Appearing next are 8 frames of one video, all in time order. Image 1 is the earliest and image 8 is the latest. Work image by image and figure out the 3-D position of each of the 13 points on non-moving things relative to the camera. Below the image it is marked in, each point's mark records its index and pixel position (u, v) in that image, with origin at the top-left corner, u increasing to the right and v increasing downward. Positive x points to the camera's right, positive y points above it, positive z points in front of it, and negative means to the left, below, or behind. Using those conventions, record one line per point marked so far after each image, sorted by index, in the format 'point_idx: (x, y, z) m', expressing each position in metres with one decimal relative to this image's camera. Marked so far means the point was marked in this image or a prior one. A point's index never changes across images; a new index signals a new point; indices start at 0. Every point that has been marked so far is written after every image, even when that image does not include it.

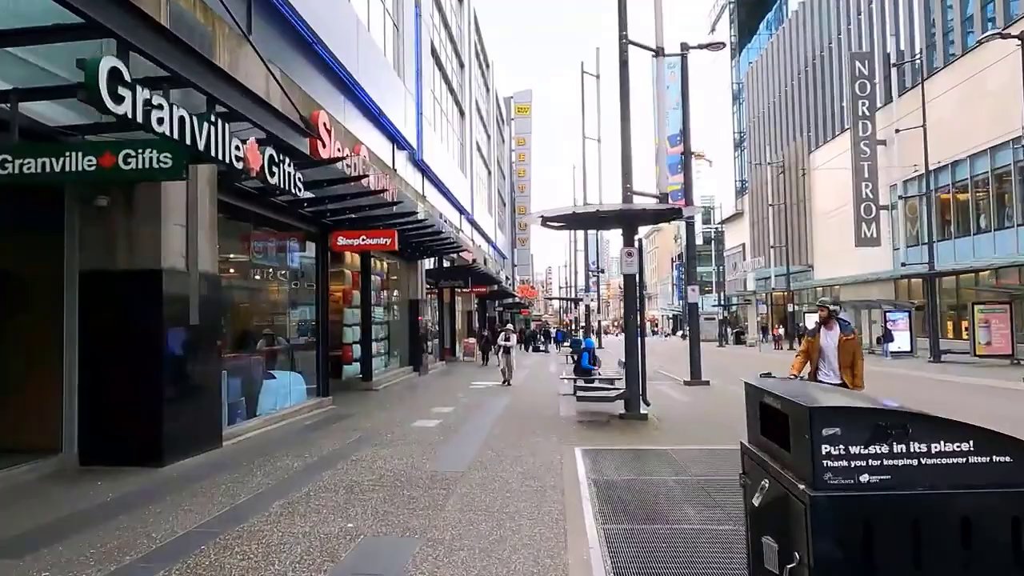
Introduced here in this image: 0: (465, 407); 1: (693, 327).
0: (-1.0, -2.5, +14.0) m
1: (+5.4, -1.1, +20.0) m
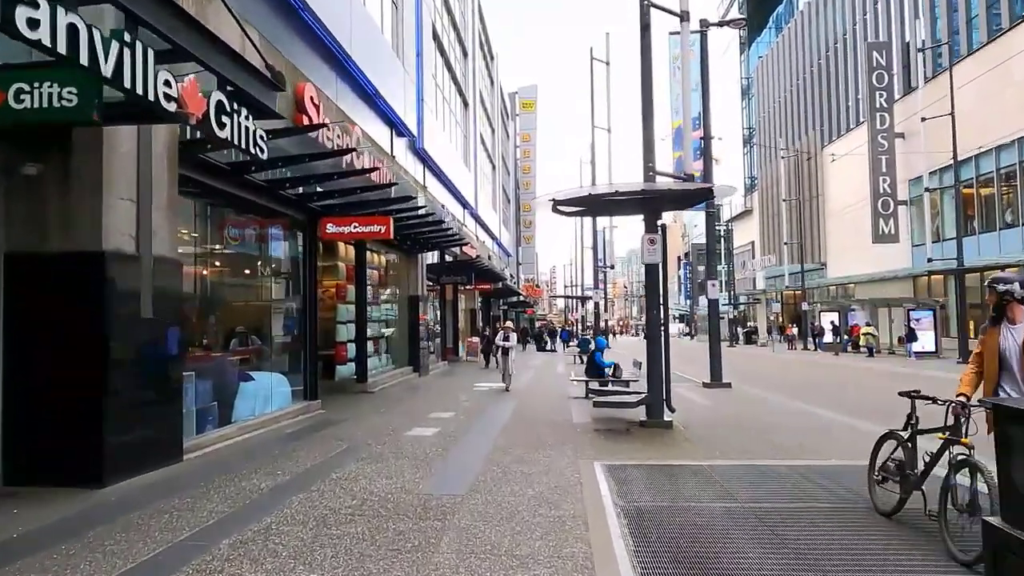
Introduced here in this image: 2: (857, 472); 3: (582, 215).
0: (-0.8, -2.3, +12.7) m
1: (+5.5, -1.0, +18.6) m
2: (+4.3, -2.3, +8.3) m
3: (+1.3, +1.4, +12.5) m
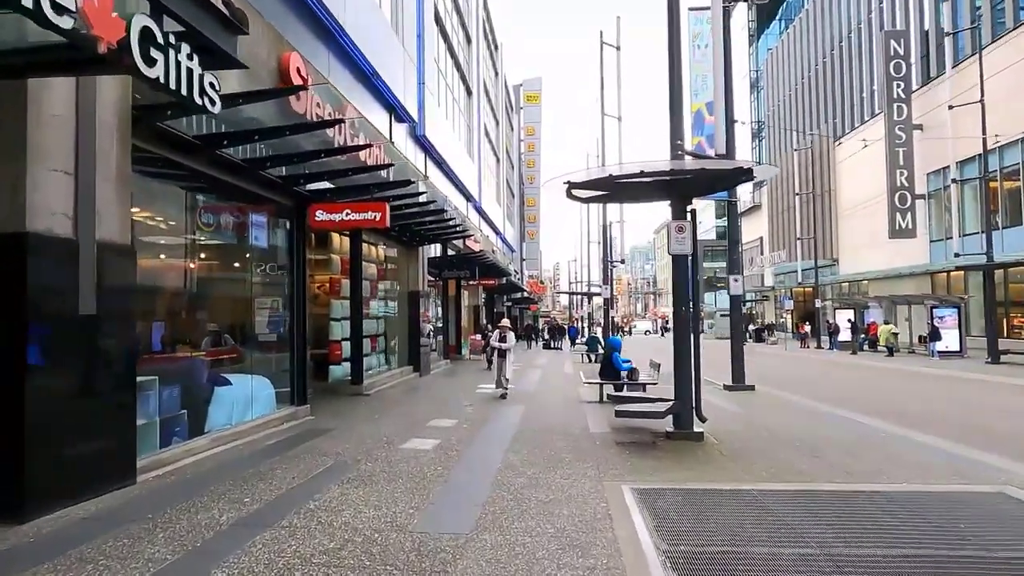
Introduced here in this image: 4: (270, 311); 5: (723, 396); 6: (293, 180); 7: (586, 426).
0: (-0.7, -2.2, +11.4) m
1: (+5.7, -0.8, +17.3) m
2: (+4.4, -2.2, +7.1) m
3: (+1.4, +1.5, +11.2) m
4: (-4.3, -0.4, +12.0) m
5: (+5.2, -2.7, +16.8) m
6: (-3.7, +1.8, +11.1) m
7: (+1.2, -2.2, +10.9) m
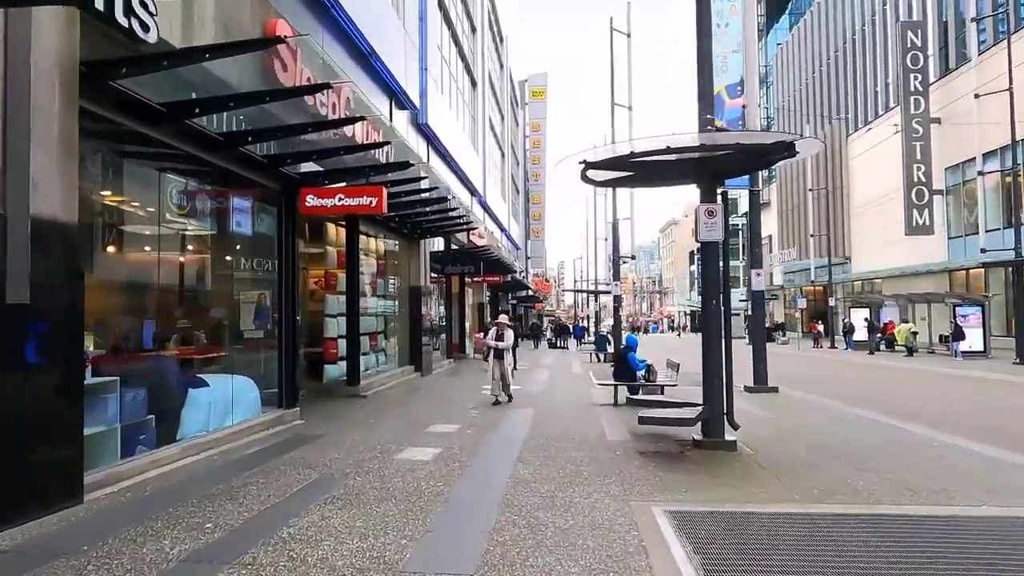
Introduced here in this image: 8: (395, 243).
0: (-0.6, -2.1, +10.4) m
1: (+5.9, -0.7, +16.2) m
2: (+4.5, -2.1, +6.0) m
3: (+1.6, +1.6, +10.1) m
4: (-4.2, -0.3, +11.0) m
5: (+5.4, -2.6, +15.7) m
6: (-3.5, +1.9, +10.1) m
7: (+1.3, -2.1, +9.8) m
8: (-3.4, +1.3, +19.7) m
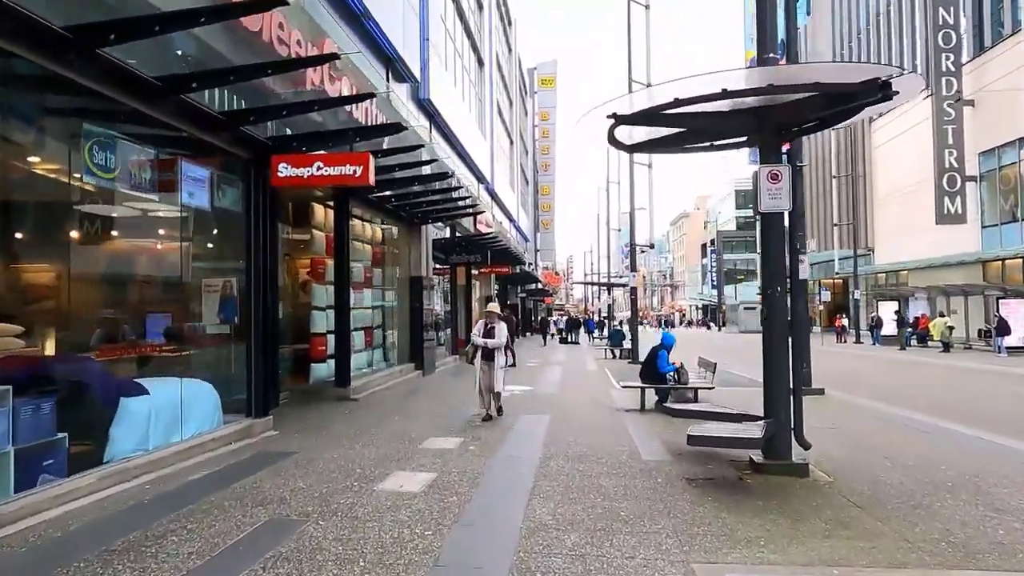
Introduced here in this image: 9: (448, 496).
0: (-0.4, -1.9, +8.6) m
1: (+6.1, -0.5, +14.4) m
2: (+4.6, -1.9, +4.2) m
3: (+1.7, +1.8, +8.3) m
4: (-4.0, -0.1, +9.3) m
5: (+5.6, -2.3, +13.9) m
6: (-3.4, +2.1, +8.4) m
7: (+1.5, -1.9, +8.0) m
8: (-3.2, +1.6, +18.0) m
9: (-0.6, -1.9, +6.0) m
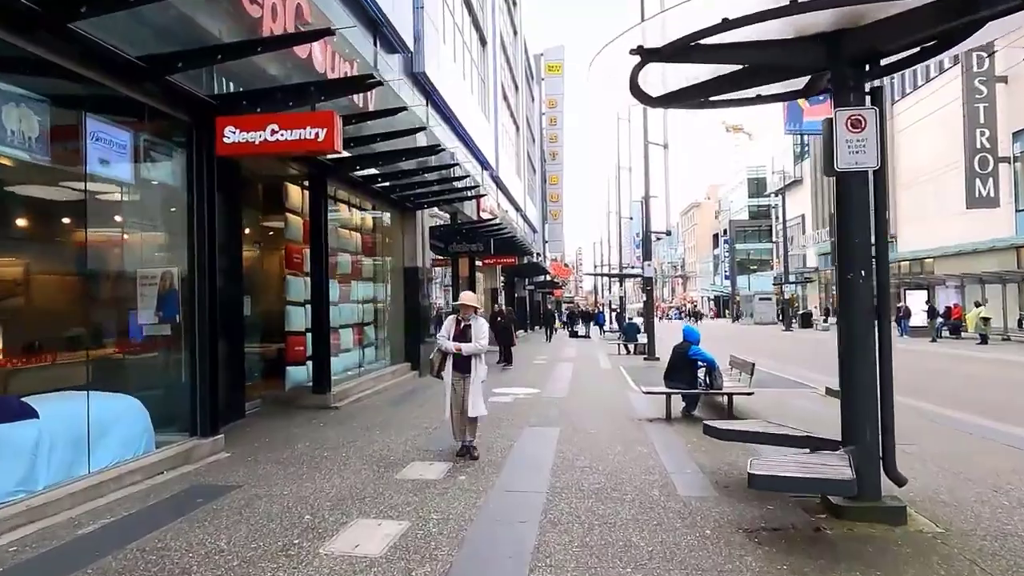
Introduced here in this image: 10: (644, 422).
0: (-0.4, -1.8, +7.0) m
1: (+6.2, -0.3, +12.6) m
2: (+4.6, -1.8, +2.5) m
3: (+1.7, +1.9, +6.6) m
4: (-4.0, 0.0, +7.7) m
5: (+5.7, -2.1, +12.2) m
6: (-3.4, +2.2, +6.7) m
7: (+1.5, -1.8, +6.3) m
8: (-3.1, +1.8, +16.3) m
9: (-0.6, -1.8, +4.3) m
10: (+1.9, -1.9, +9.7) m
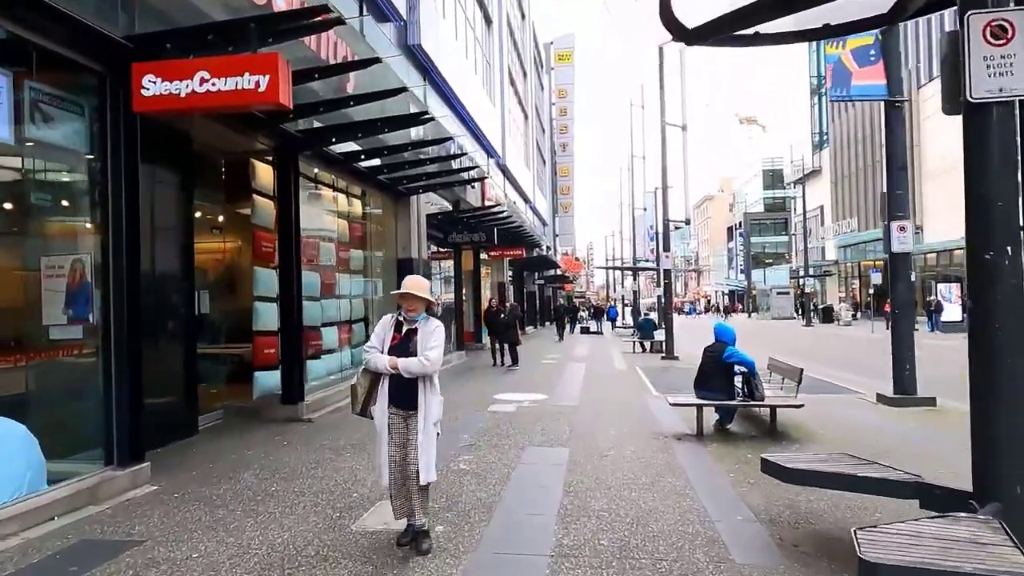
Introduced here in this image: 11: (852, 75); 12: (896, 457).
0: (-0.4, -1.7, +5.4) m
1: (+6.2, -0.1, +10.9) m
2: (+4.5, -1.8, +0.8) m
3: (+1.6, +2.0, +4.9) m
4: (-4.1, +0.1, +6.1) m
5: (+5.8, -2.0, +10.5) m
6: (-3.5, +2.3, +5.1) m
7: (+1.4, -1.7, +4.7) m
8: (-3.0, +1.9, +14.7) m
9: (-0.7, -1.7, +2.8) m
10: (+1.9, -1.8, +8.1) m
11: (+5.5, +3.4, +10.8) m
12: (+4.1, -1.8, +7.2) m
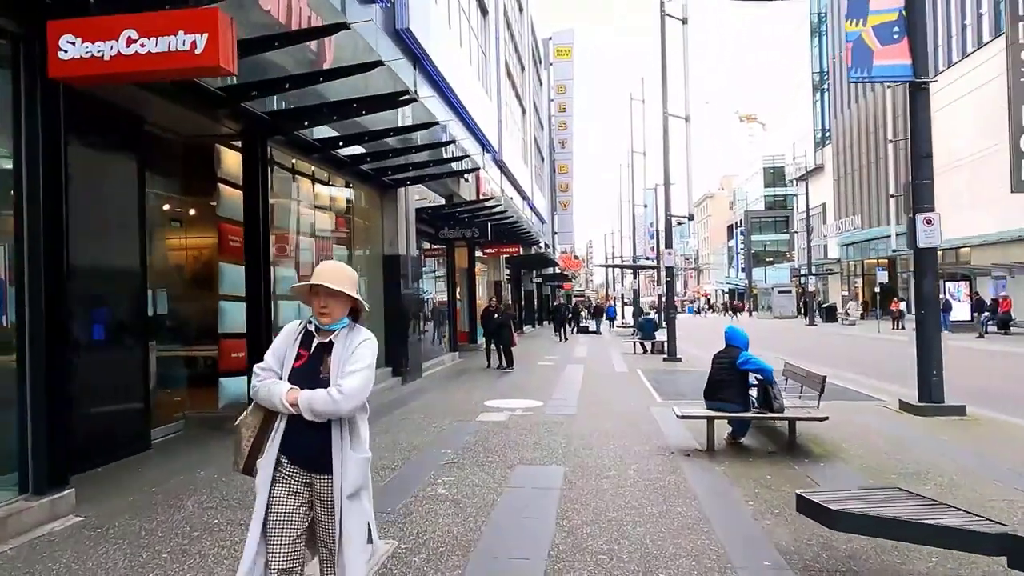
0: (-0.6, -1.7, +4.5) m
1: (+6.1, -0.1, +10.0) m
2: (+4.3, -1.8, -0.1) m
3: (+1.5, +2.0, +4.0) m
4: (-4.2, +0.1, +5.2) m
5: (+5.6, -2.0, +9.6) m
6: (-3.6, +2.3, +4.2) m
7: (+1.3, -1.7, +3.8) m
8: (-3.1, +1.9, +13.8) m
9: (-0.8, -1.7, +1.9) m
10: (+1.8, -1.8, +7.2) m
11: (+5.3, +3.4, +9.9) m
12: (+4.0, -1.8, +6.3) m
